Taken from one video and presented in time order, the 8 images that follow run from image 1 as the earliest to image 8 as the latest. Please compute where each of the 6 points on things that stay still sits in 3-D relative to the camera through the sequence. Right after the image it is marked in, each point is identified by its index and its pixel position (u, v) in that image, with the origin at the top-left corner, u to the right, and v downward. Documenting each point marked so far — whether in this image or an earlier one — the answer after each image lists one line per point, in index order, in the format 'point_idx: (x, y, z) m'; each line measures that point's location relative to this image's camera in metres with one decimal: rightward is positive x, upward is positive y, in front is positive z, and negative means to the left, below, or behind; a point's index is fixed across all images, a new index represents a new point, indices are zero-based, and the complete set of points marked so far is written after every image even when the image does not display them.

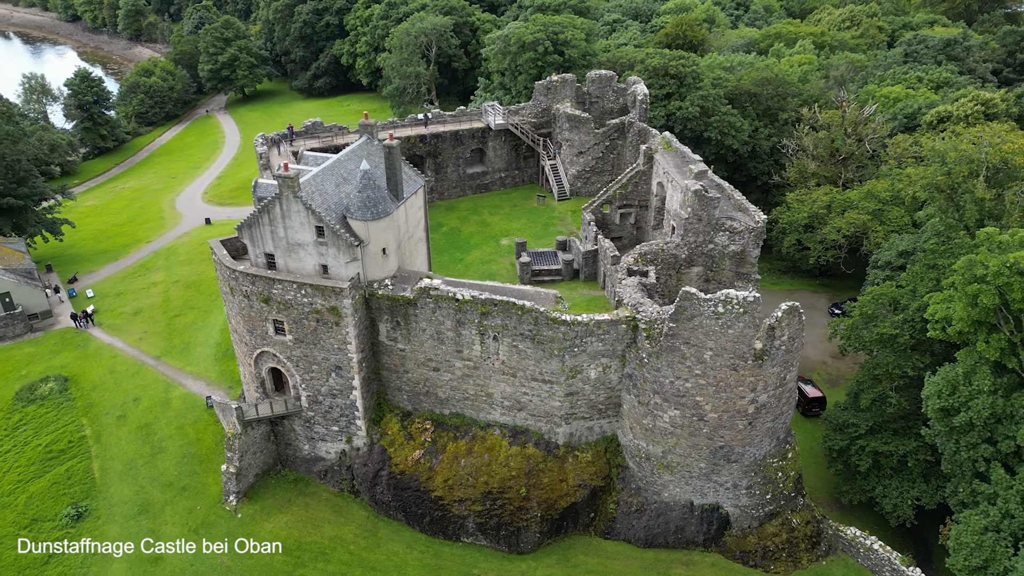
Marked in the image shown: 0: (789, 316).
0: (+6.8, -0.7, +18.3) m
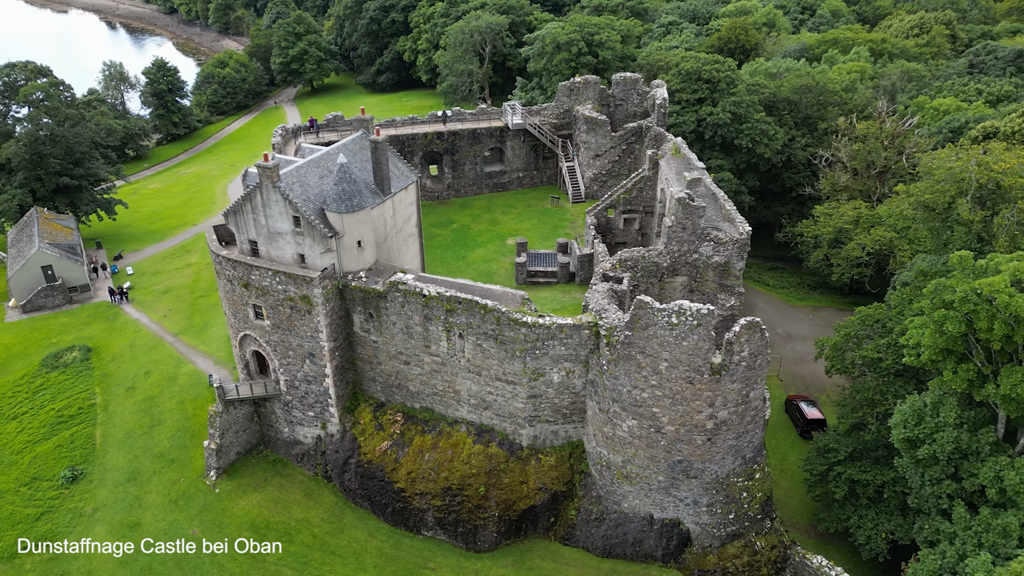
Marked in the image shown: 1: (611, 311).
0: (+5.6, -1.0, +17.7) m
1: (+2.6, -0.6, +19.2) m
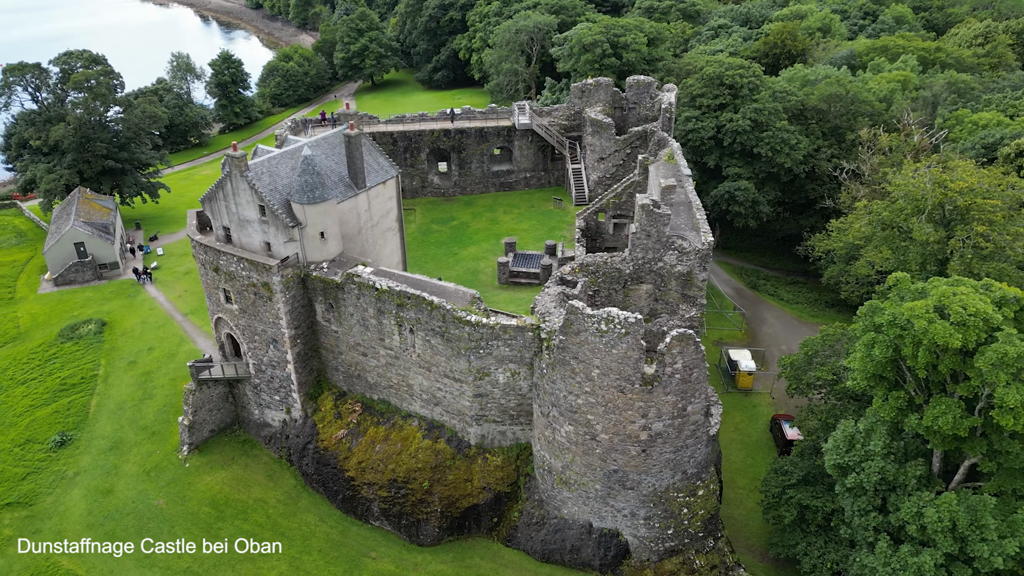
0: (+3.9, -1.3, +17.2) m
1: (+1.1, -0.7, +19.1) m
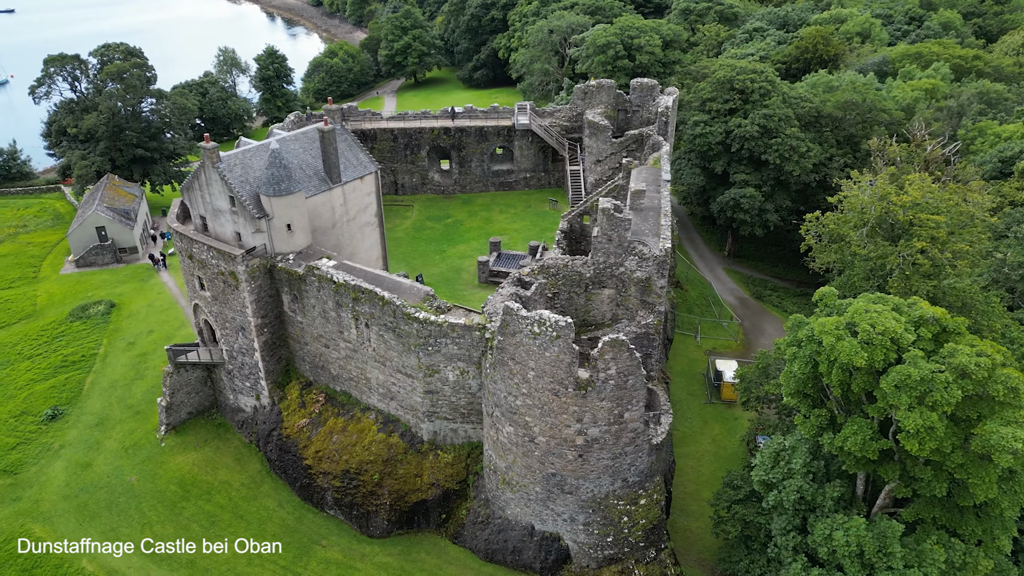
0: (+2.3, -1.4, +17.0) m
1: (-0.3, -0.7, +19.1) m
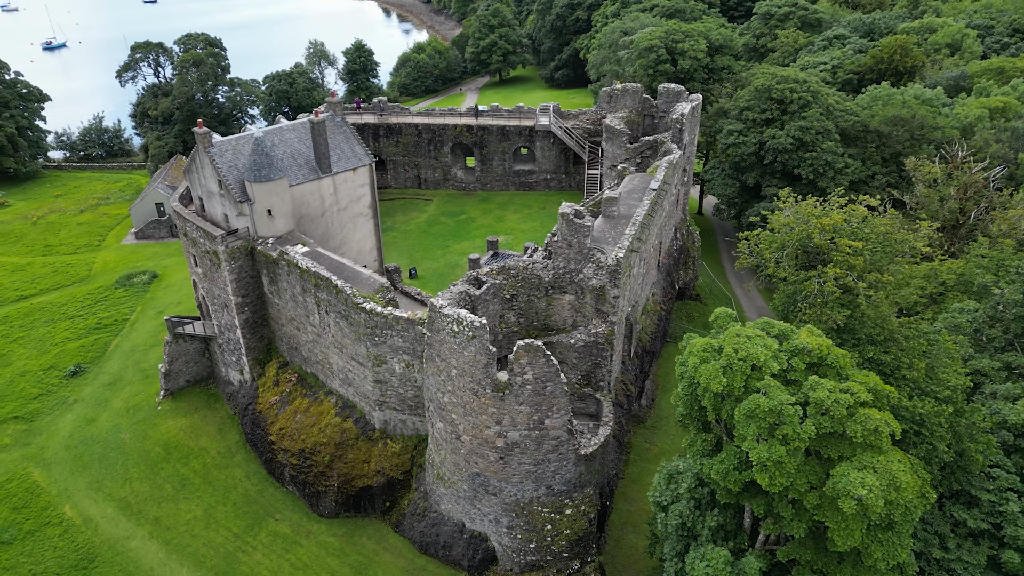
0: (+0.4, -1.5, +16.9) m
1: (-1.9, -0.6, +19.3) m
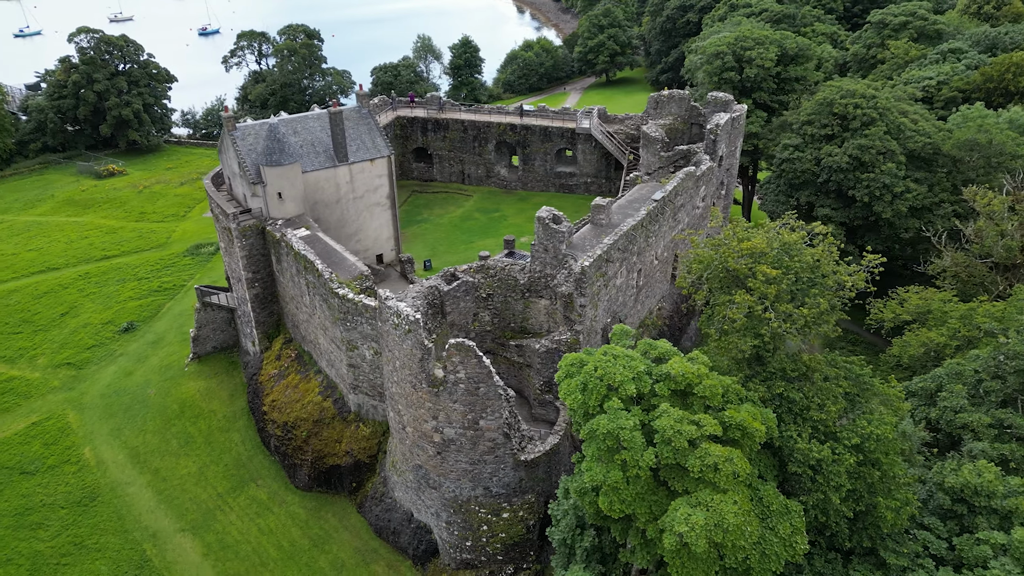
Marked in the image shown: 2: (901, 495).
0: (-1.2, -1.5, +17.1) m
1: (-3.0, -0.4, +19.8) m
2: (+6.9, -3.7, +13.2) m
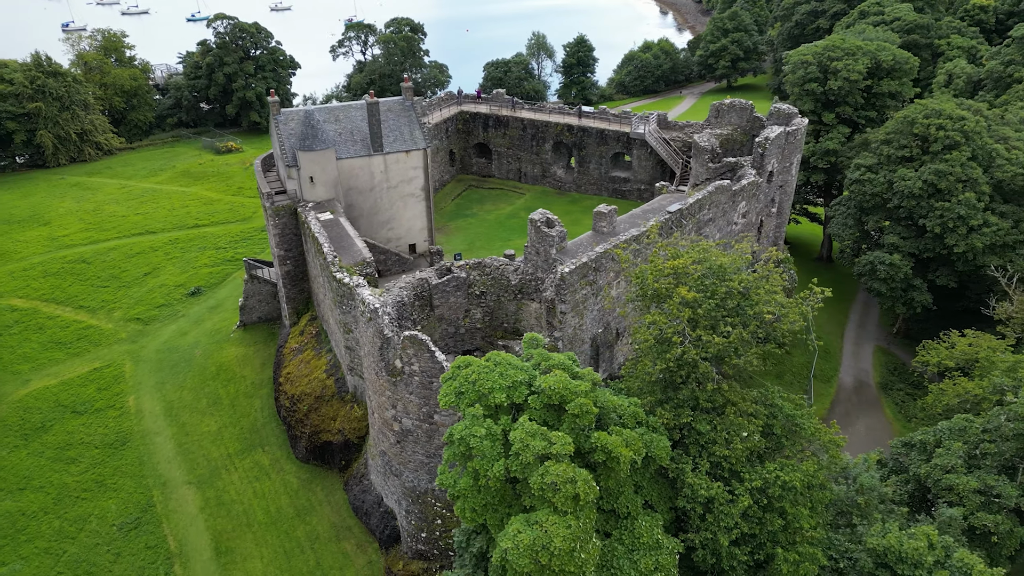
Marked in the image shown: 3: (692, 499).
0: (-2.3, -1.3, +17.3) m
1: (-3.5, -0.1, +20.3) m
2: (+4.8, -4.3, +12.1) m
3: (+2.9, -3.4, +12.0) m
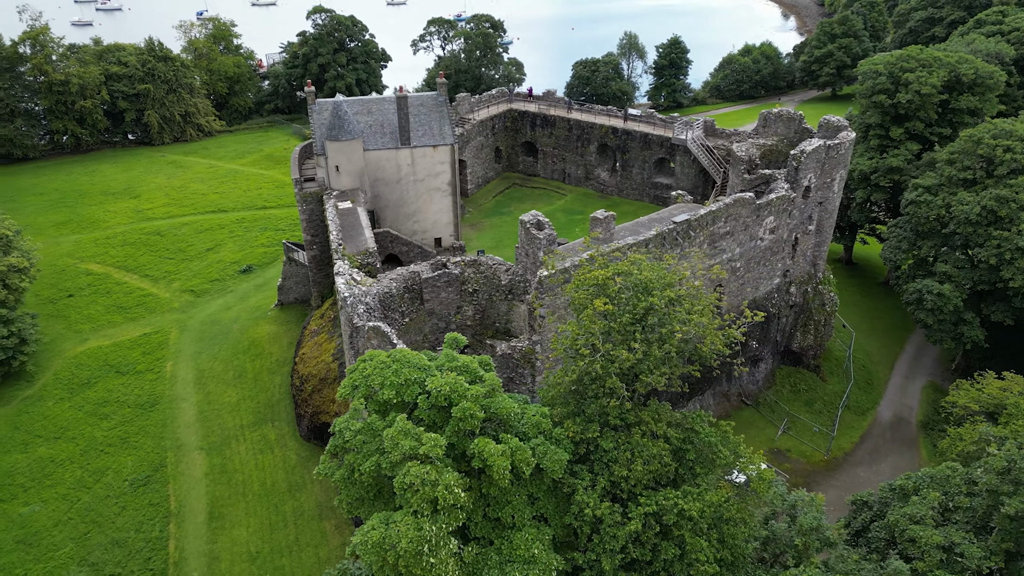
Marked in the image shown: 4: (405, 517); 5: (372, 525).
0: (-3.2, -1.1, +17.6) m
1: (-3.9, +0.2, +20.7) m
2: (+2.9, -4.6, +11.5) m
3: (+1.1, -3.6, +11.7) m
4: (-1.5, -3.2, +10.4) m
5: (-2.0, -3.3, +10.5) m
